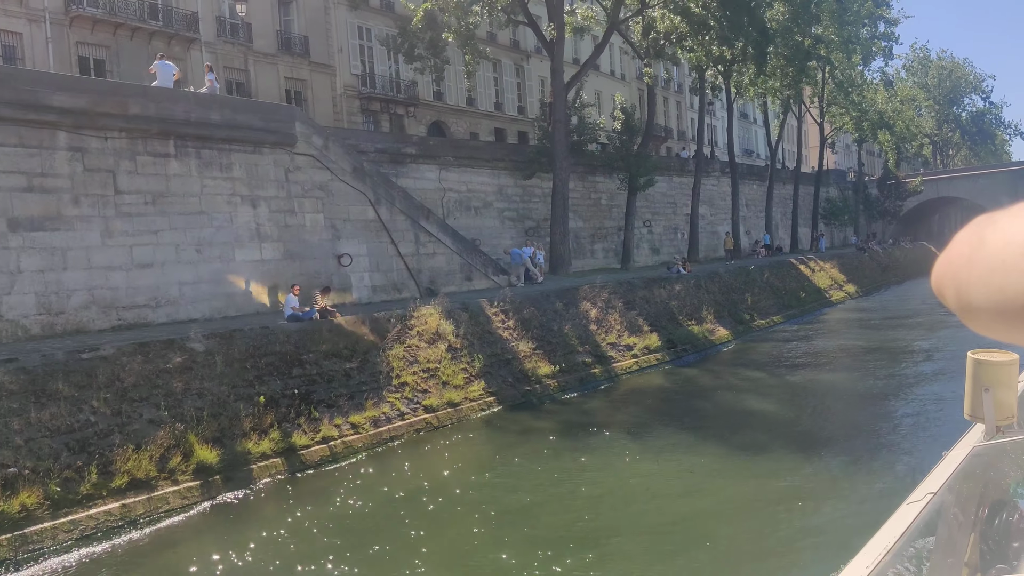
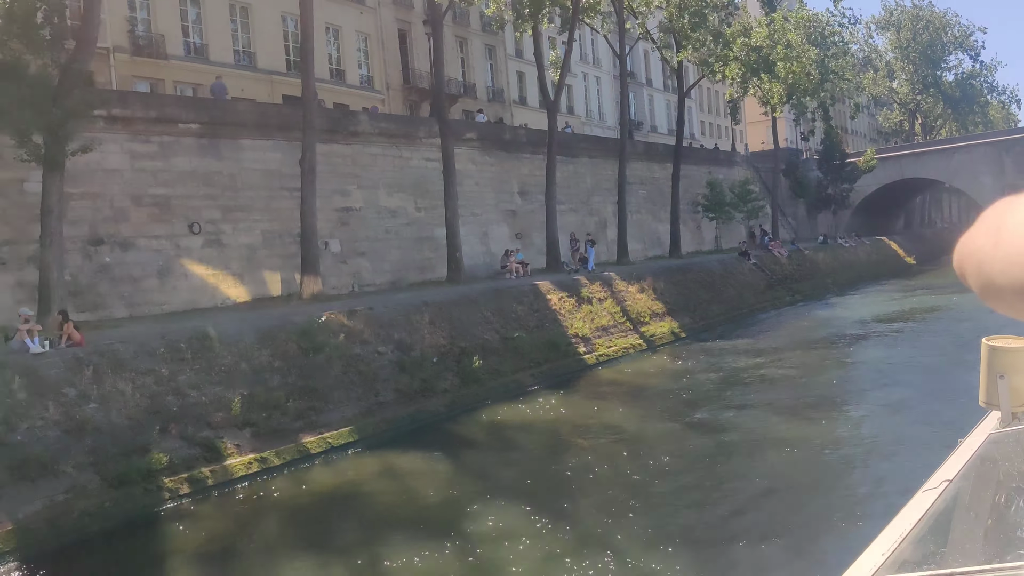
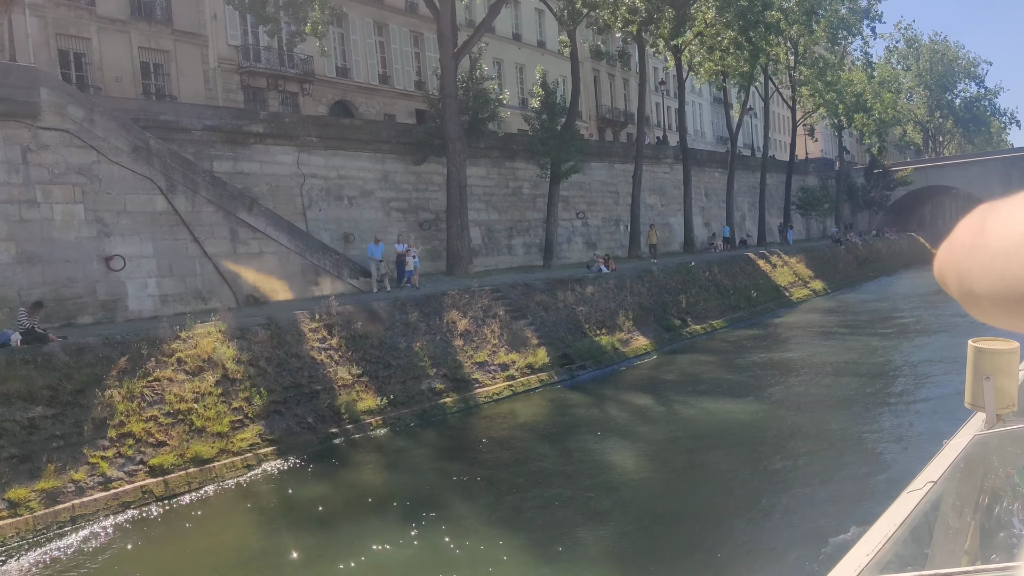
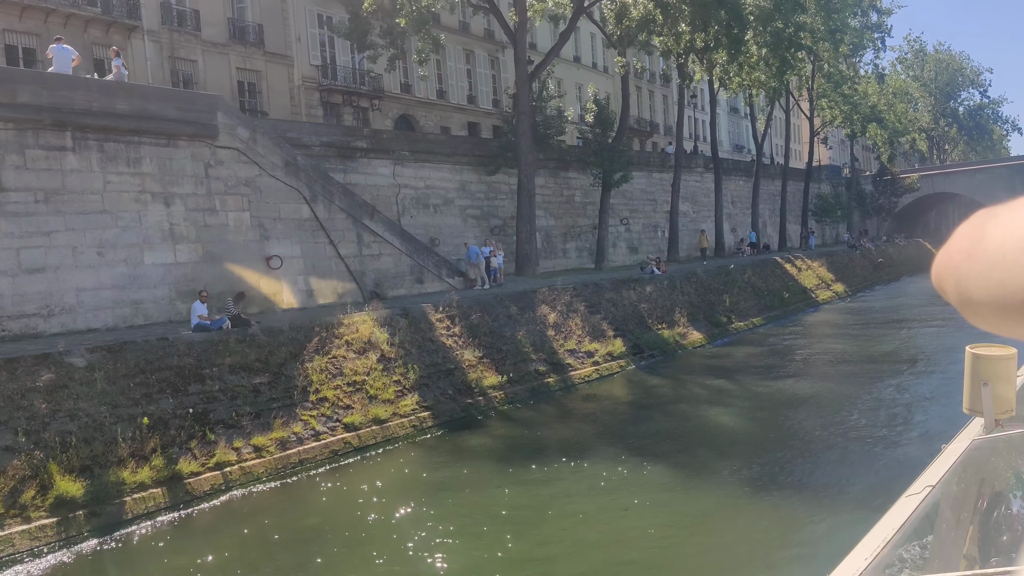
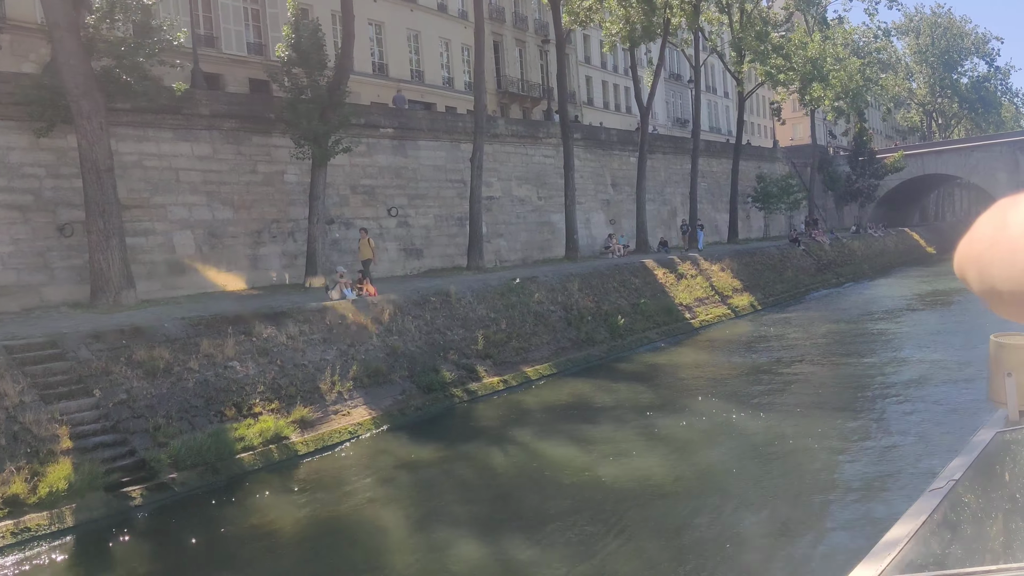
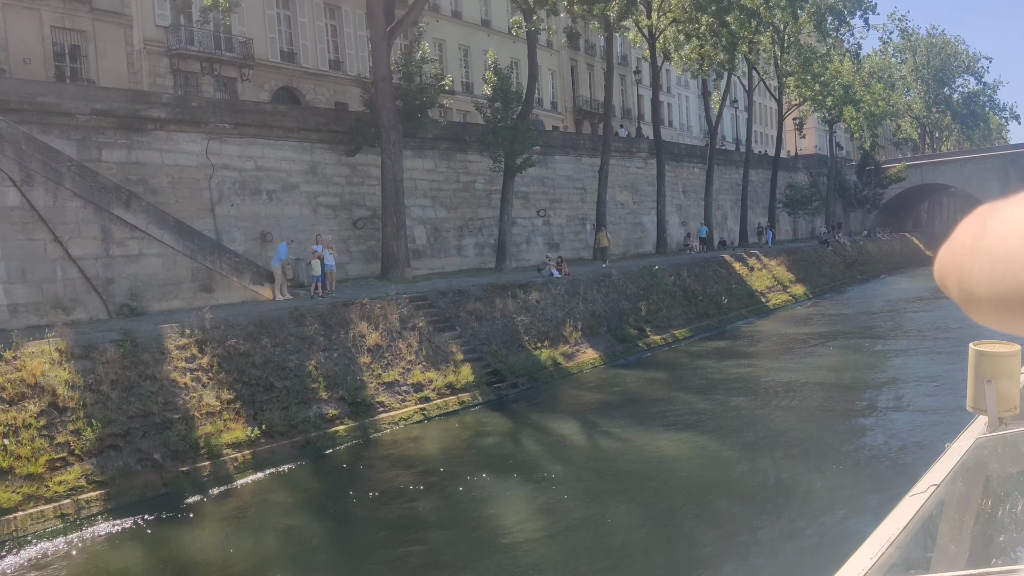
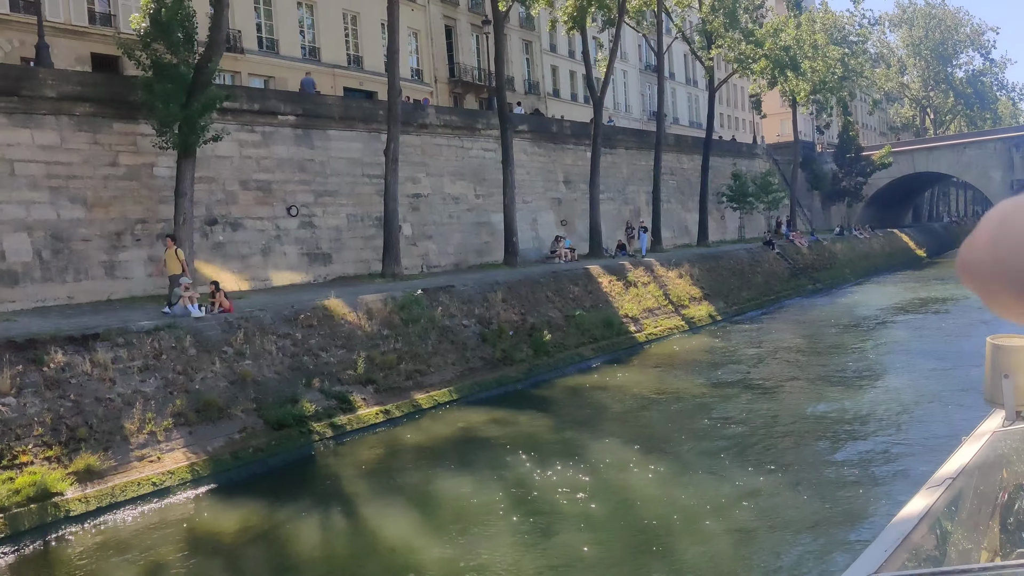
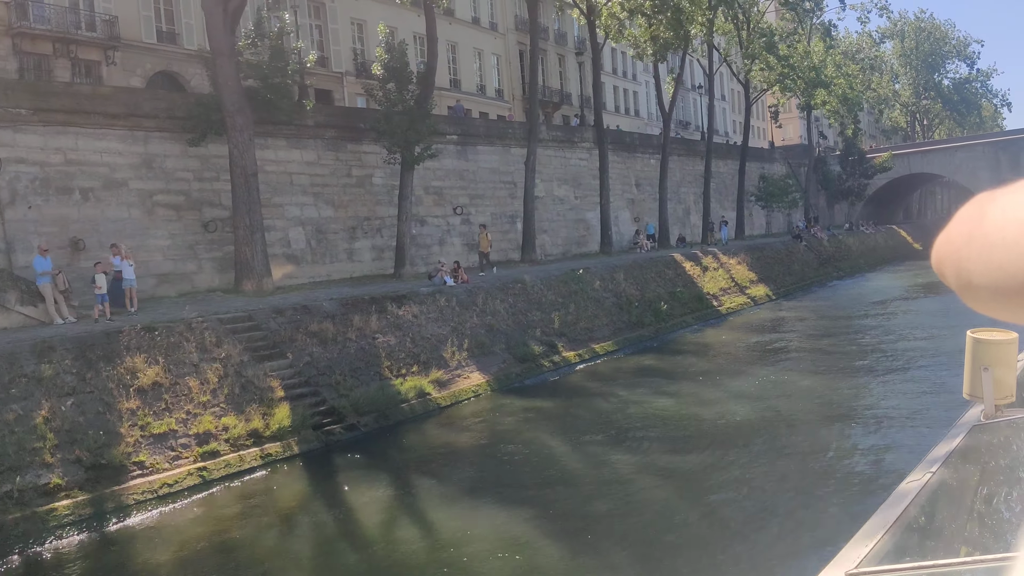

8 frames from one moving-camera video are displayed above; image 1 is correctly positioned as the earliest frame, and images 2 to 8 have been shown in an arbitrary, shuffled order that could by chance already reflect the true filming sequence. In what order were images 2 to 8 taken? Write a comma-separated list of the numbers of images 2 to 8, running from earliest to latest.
4, 3, 6, 8, 5, 7, 2
